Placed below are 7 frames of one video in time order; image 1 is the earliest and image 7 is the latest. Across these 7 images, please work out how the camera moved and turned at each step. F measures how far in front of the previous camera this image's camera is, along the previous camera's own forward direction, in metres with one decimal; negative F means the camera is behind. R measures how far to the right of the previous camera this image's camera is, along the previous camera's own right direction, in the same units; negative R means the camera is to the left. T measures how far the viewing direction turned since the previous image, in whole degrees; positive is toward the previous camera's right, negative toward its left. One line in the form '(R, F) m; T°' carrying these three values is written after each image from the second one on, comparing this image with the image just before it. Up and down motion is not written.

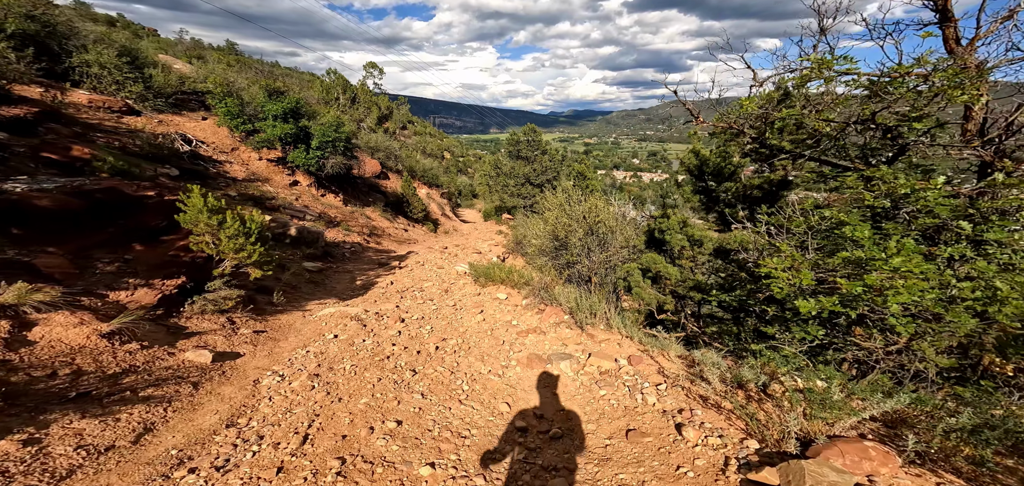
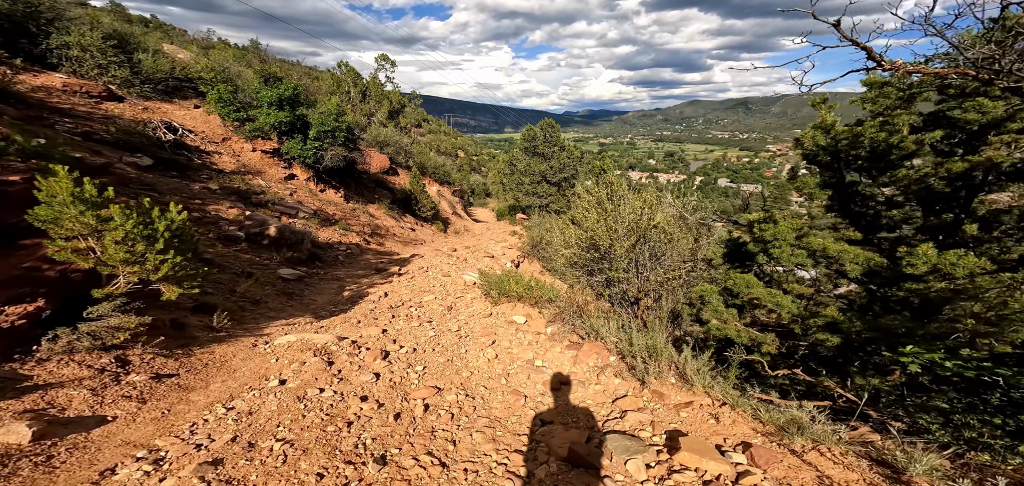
(-0.1, +2.2) m; -2°
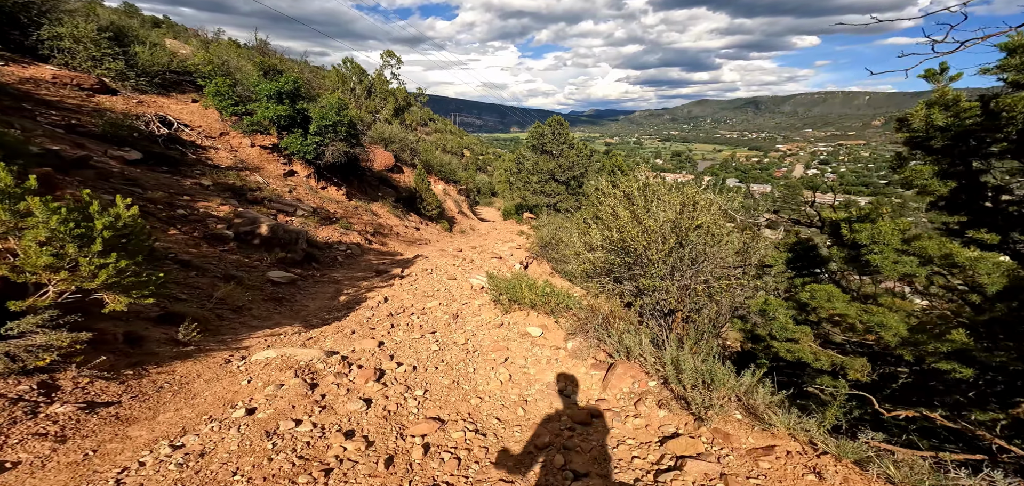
(-0.1, +0.9) m; -1°
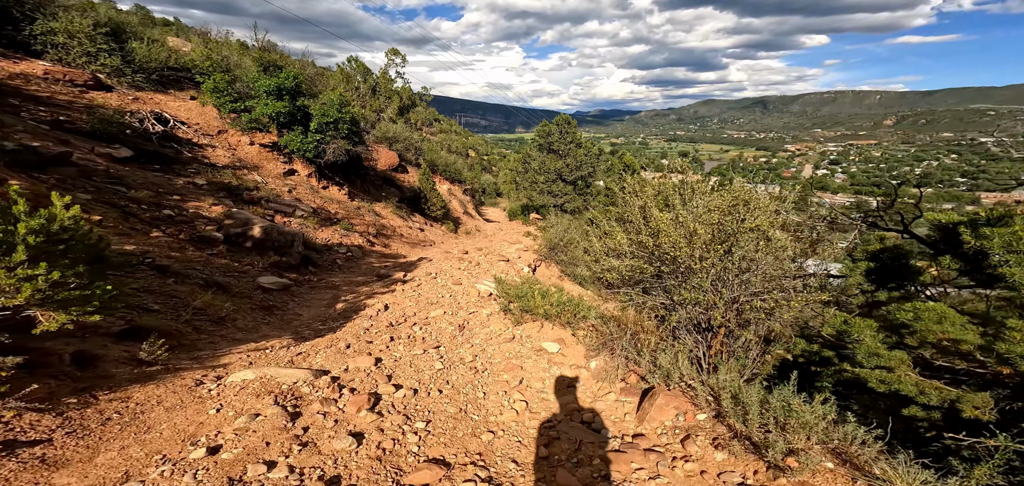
(-0.1, +0.7) m; -1°
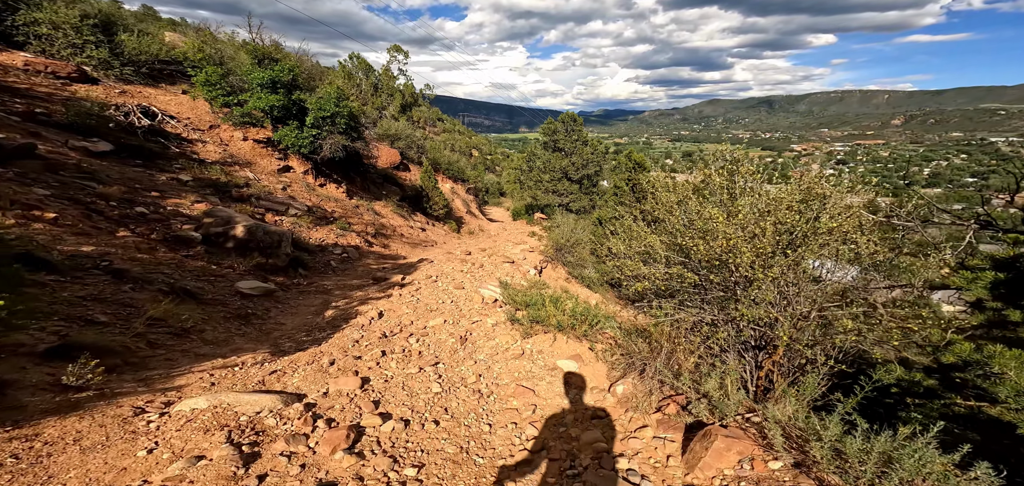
(-0.1, +0.9) m; 0°
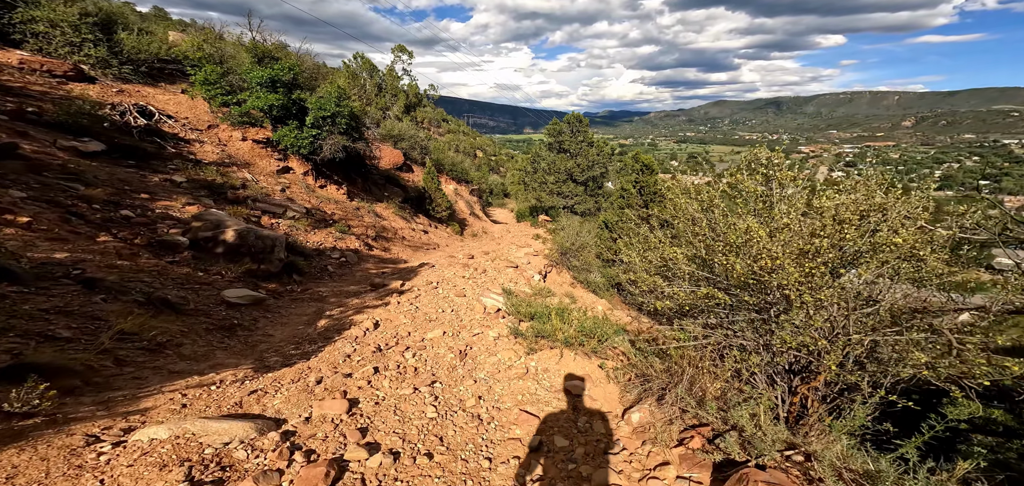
(0.0, +0.4) m; -1°
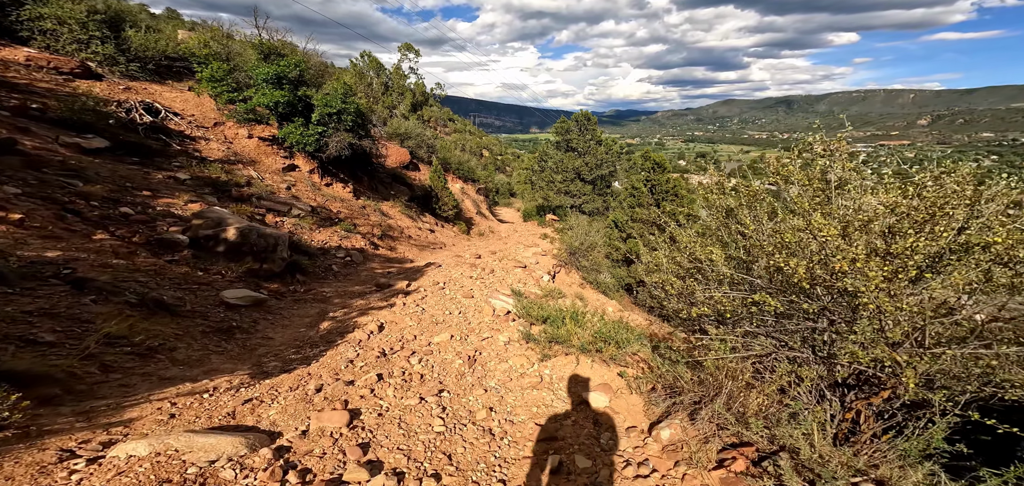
(-0.1, +0.3) m; -1°
